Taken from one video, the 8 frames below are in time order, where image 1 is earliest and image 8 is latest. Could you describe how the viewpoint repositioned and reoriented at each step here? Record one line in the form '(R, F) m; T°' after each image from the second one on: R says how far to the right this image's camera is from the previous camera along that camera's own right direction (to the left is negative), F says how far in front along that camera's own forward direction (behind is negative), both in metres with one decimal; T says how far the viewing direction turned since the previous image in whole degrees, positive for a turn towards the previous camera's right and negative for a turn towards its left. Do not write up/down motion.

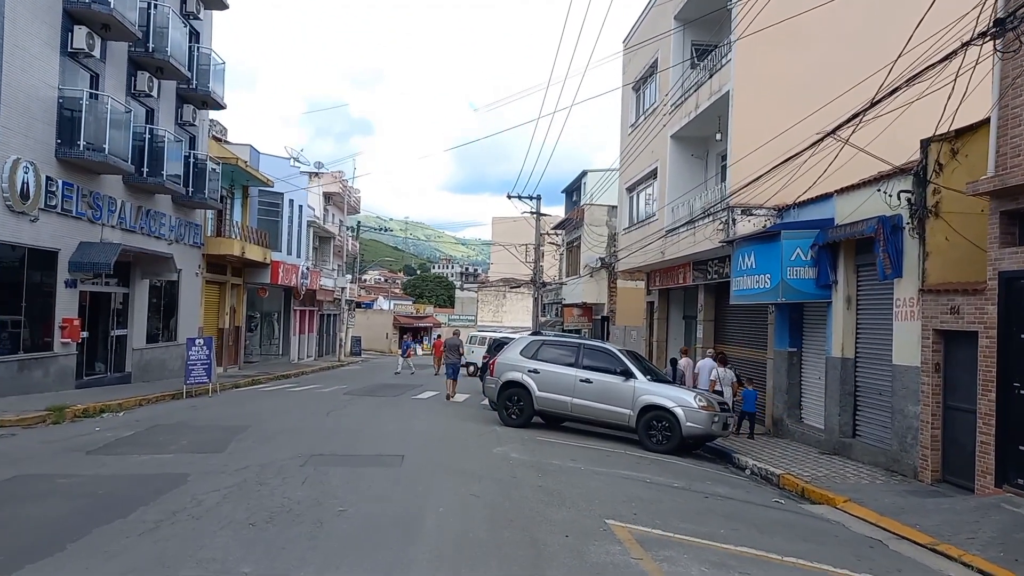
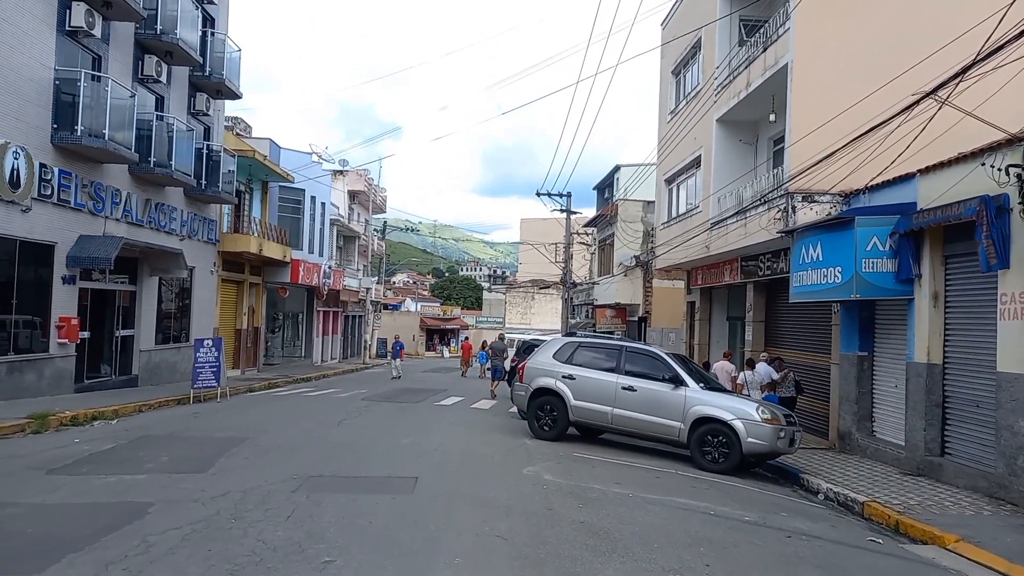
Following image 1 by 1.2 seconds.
(-0.1, +1.6) m; -2°
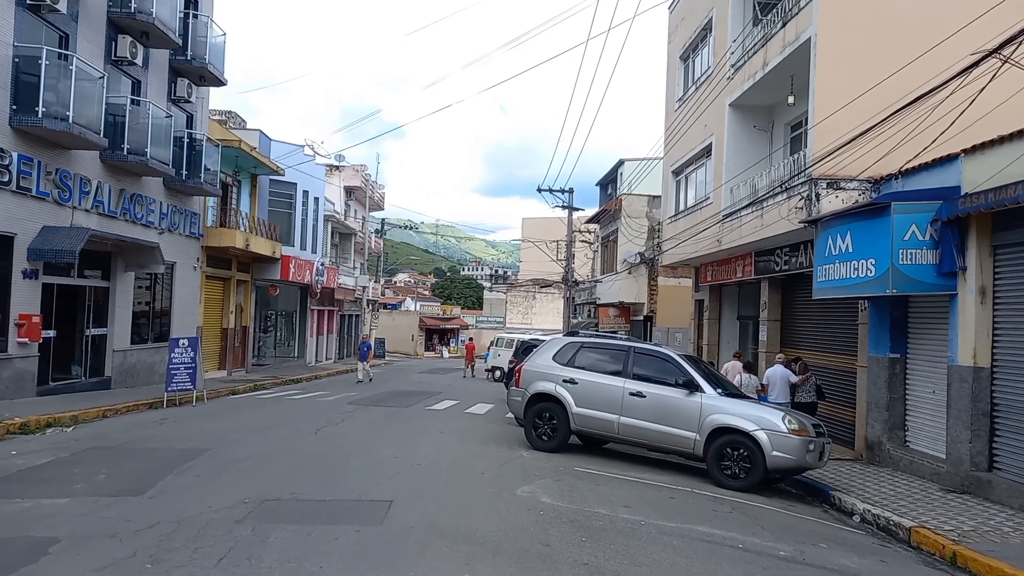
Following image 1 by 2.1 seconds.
(+0.1, +1.2) m; 0°
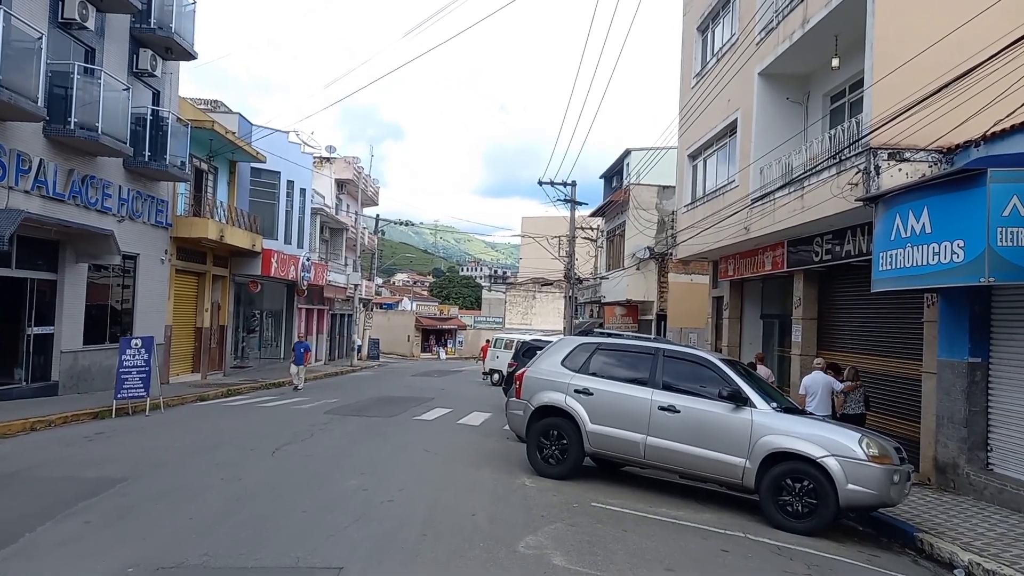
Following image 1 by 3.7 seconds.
(0.0, +2.1) m; 0°
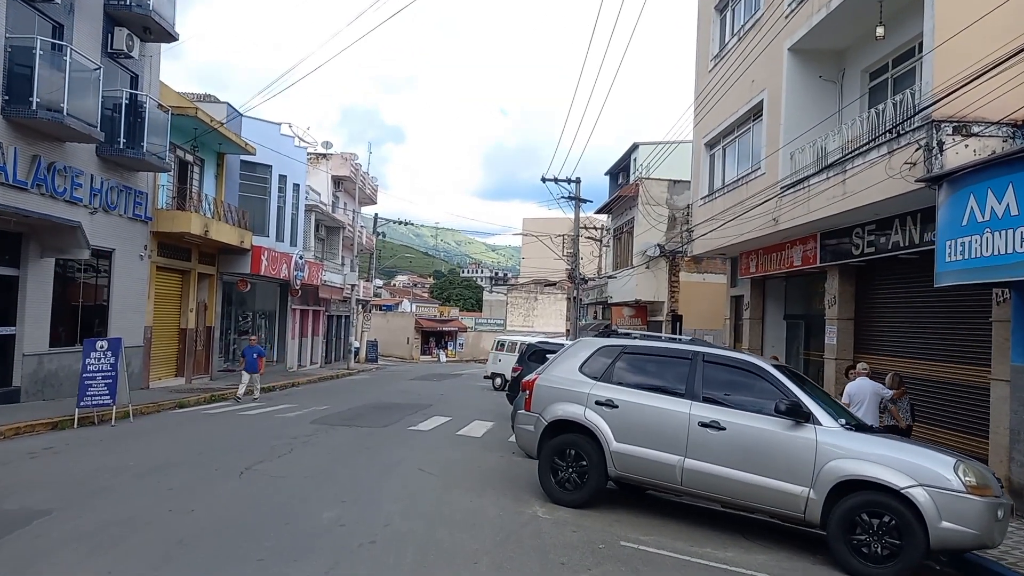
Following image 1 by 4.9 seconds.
(-0.1, +1.4) m; 0°
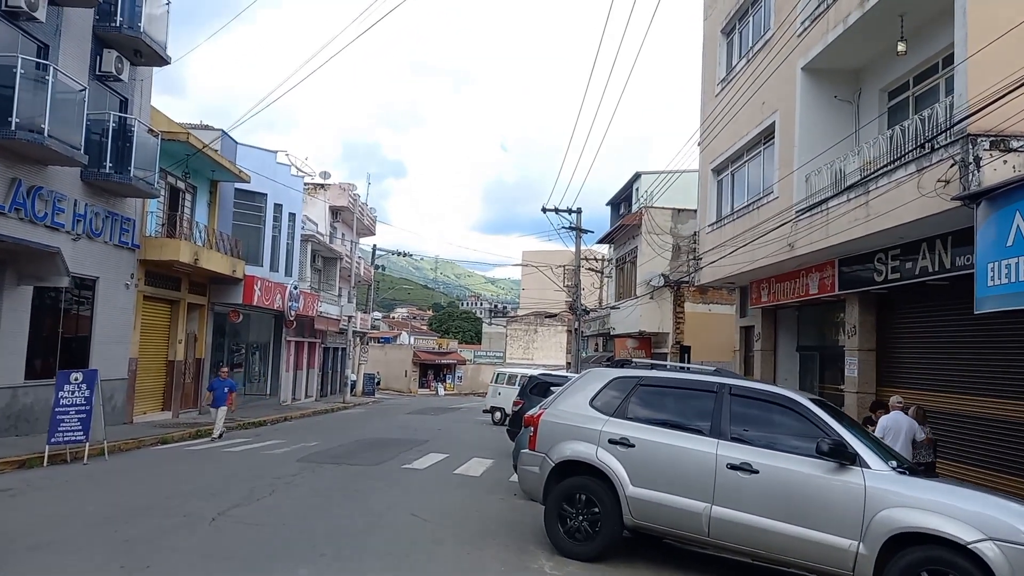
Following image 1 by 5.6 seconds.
(0.0, +0.8) m; 0°
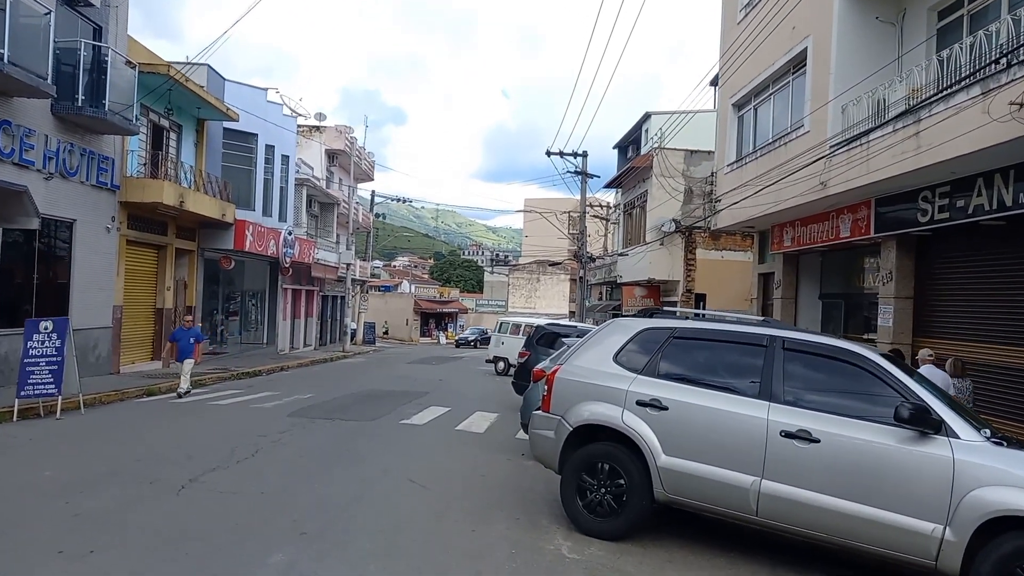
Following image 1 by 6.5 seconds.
(-0.1, +1.1) m; 0°
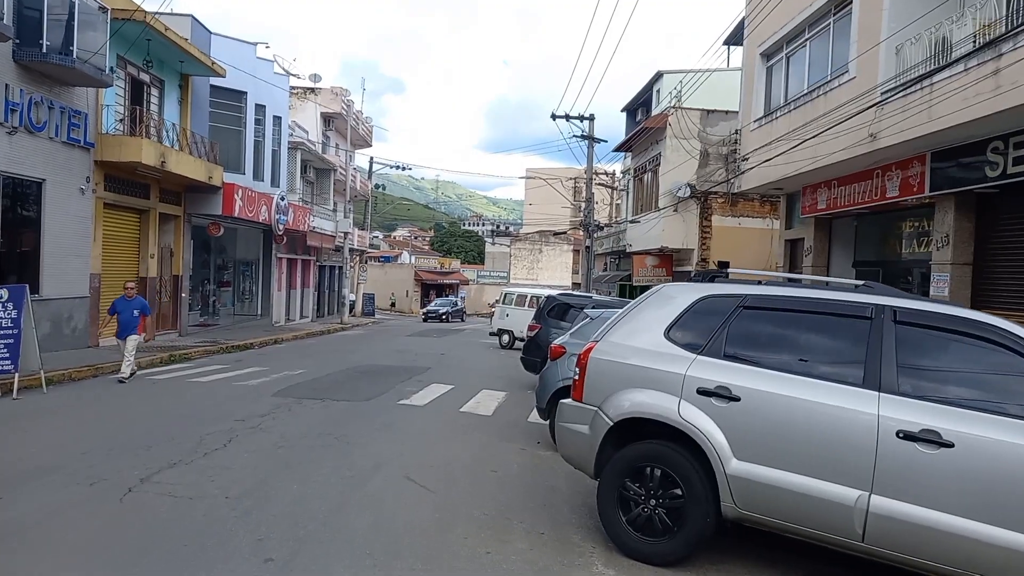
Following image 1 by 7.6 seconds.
(-0.2, +1.3) m; 0°
